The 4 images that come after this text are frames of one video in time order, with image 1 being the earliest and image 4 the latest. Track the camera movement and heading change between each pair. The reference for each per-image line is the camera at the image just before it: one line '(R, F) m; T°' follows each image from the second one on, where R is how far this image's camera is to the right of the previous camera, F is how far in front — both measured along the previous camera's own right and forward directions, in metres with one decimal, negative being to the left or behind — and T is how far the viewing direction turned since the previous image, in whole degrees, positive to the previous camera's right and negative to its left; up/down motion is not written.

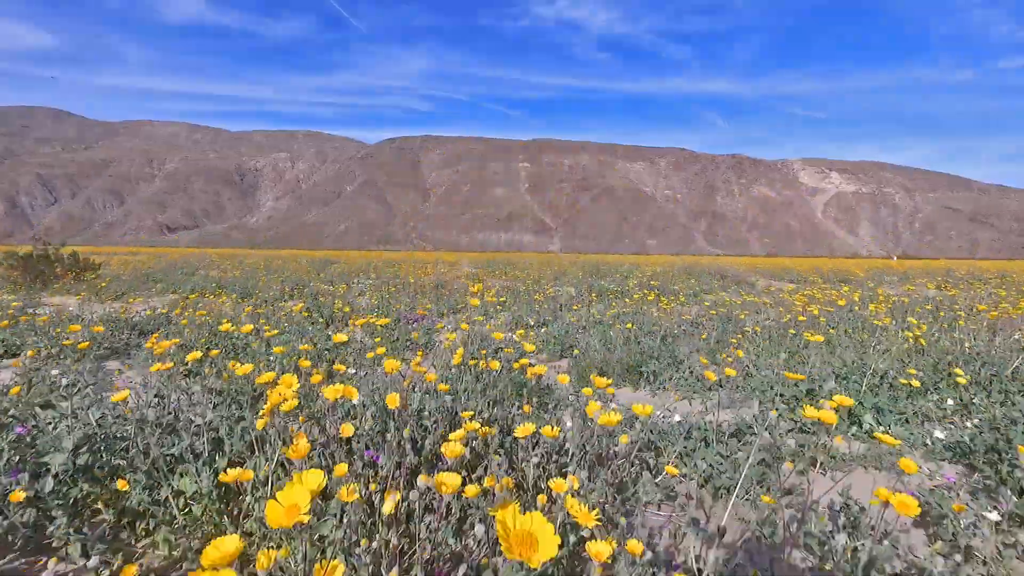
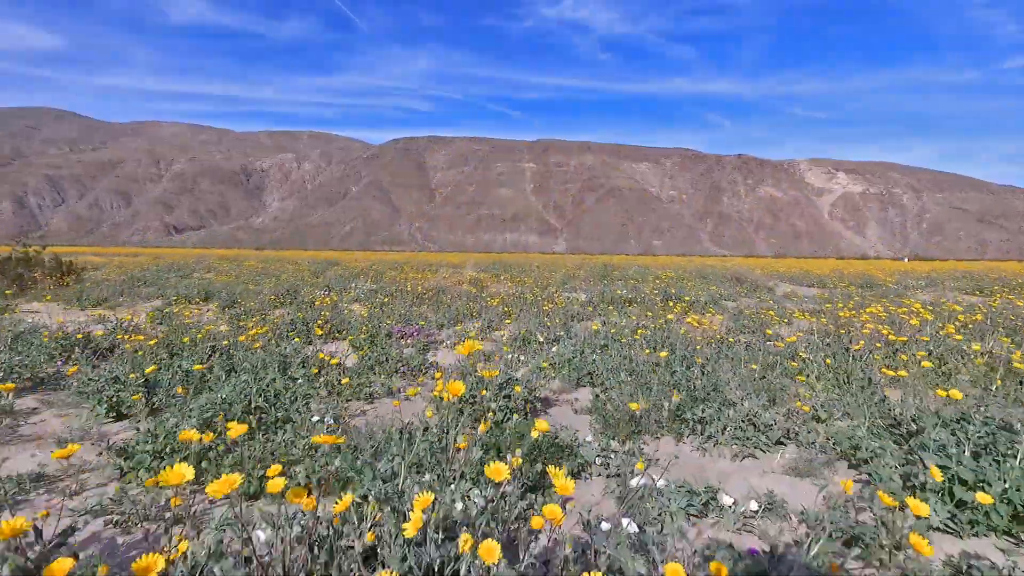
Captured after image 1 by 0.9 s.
(0.0, +0.8) m; 0°
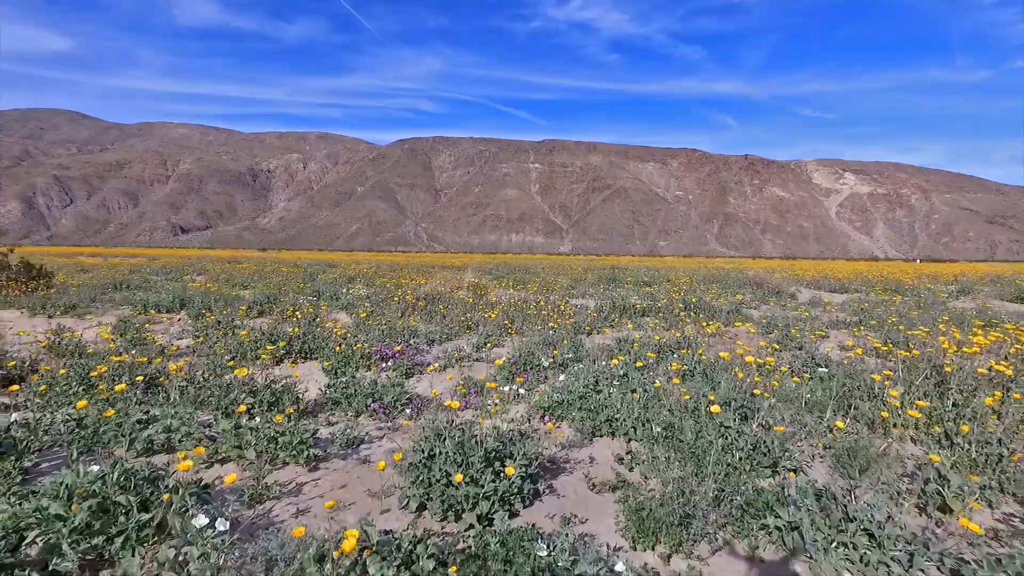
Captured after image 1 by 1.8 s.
(0.0, +1.0) m; 0°
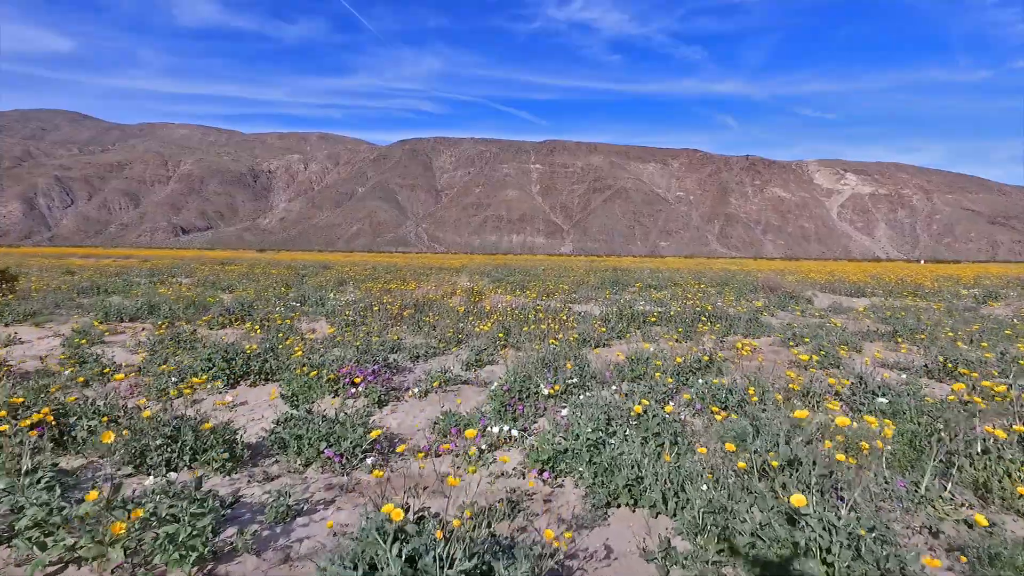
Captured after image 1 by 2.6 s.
(+0.1, +0.8) m; 0°
